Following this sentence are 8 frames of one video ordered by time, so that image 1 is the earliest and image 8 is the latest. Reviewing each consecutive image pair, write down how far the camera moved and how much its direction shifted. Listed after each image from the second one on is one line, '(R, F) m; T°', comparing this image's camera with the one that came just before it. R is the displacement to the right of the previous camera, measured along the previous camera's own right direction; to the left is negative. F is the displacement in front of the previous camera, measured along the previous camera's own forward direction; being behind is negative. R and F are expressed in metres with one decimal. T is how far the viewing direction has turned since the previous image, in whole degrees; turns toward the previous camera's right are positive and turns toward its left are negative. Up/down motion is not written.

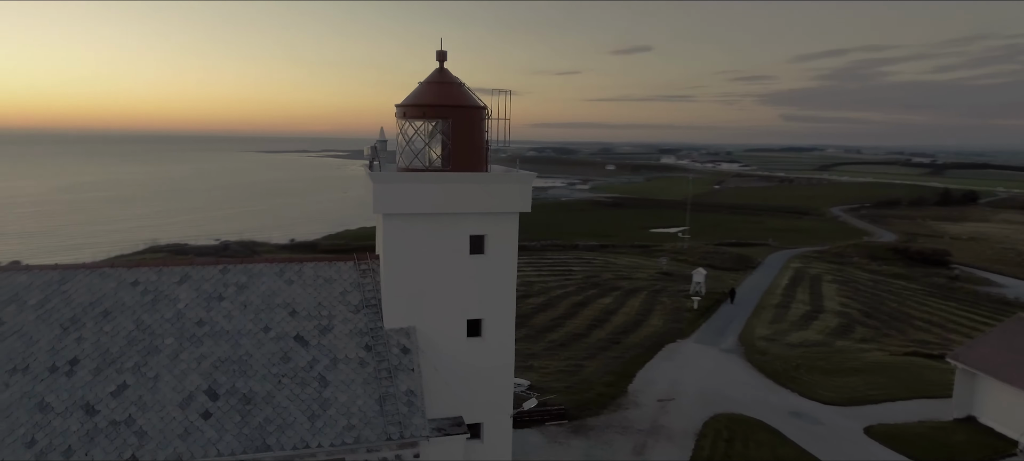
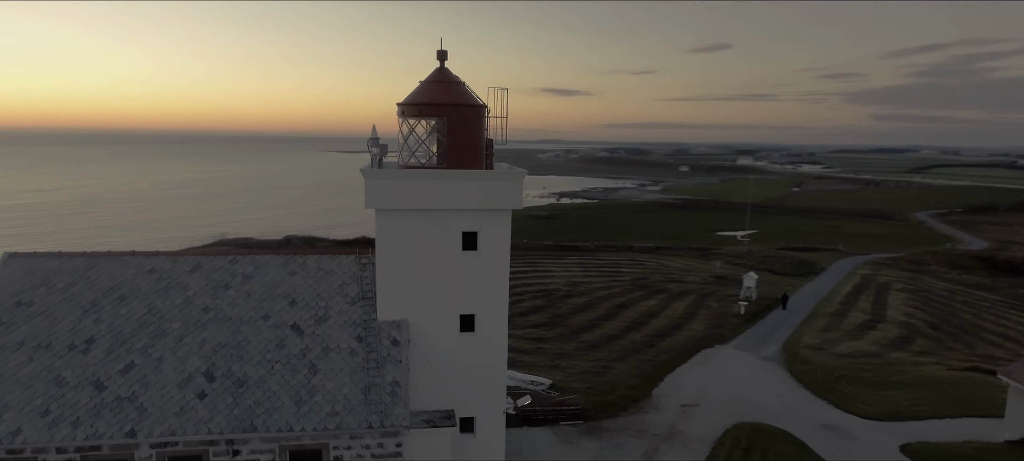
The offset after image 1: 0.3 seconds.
(+1.6, 0.0) m; -7°
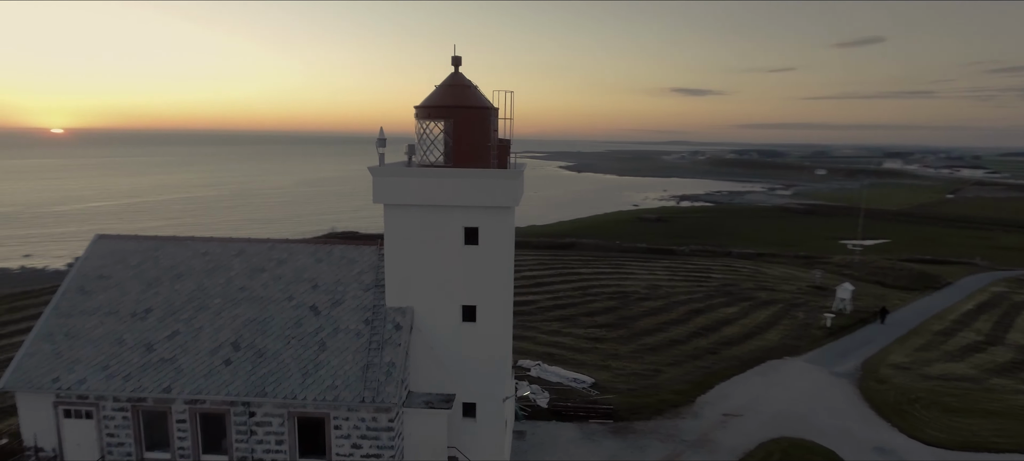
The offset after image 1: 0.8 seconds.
(+2.6, -0.3) m; -11°
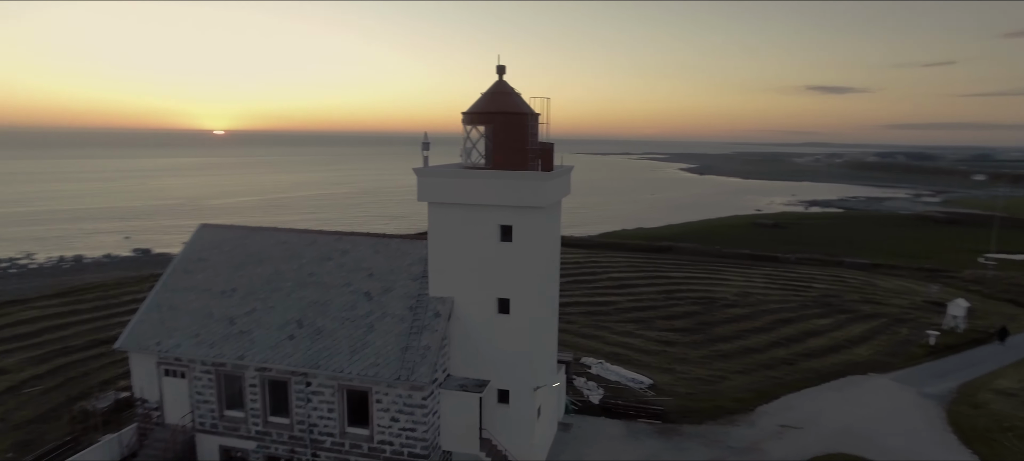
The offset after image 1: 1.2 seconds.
(+1.9, -0.7) m; -11°
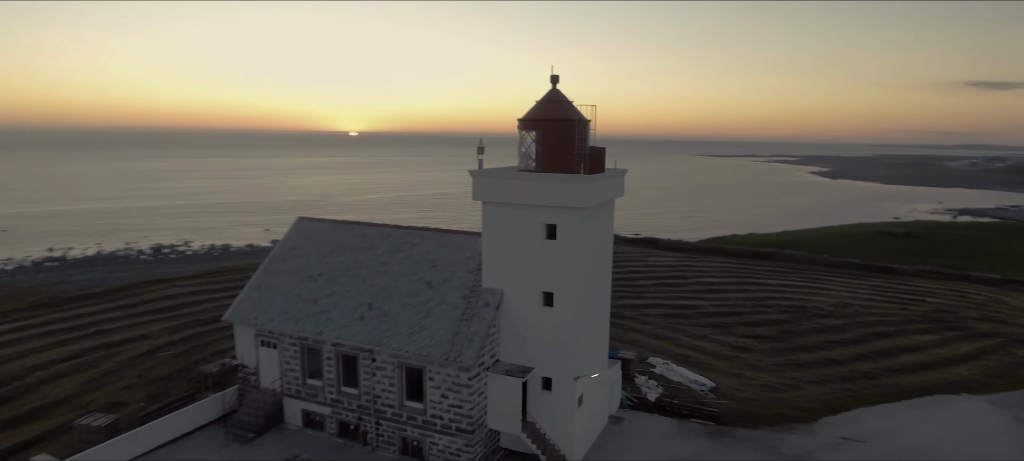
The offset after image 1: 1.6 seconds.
(+1.7, -1.0) m; -10°
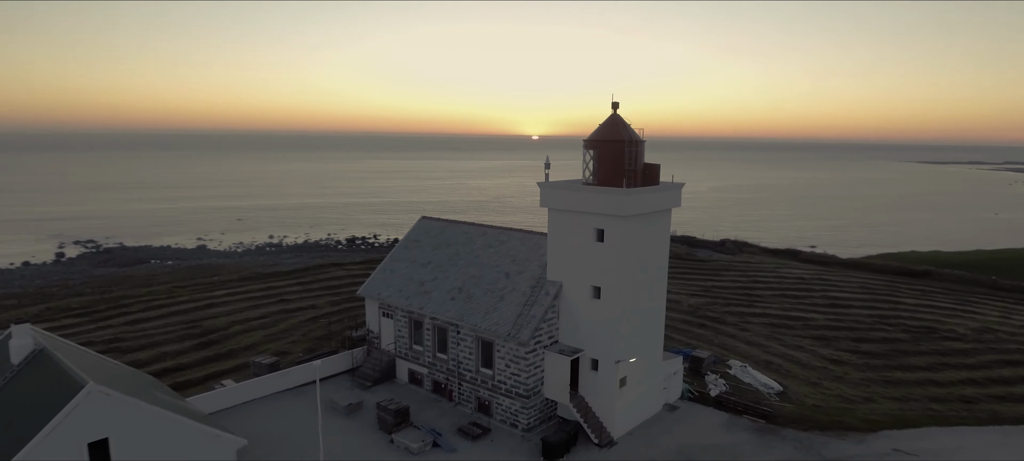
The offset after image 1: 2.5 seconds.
(+3.4, -2.8) m; -16°
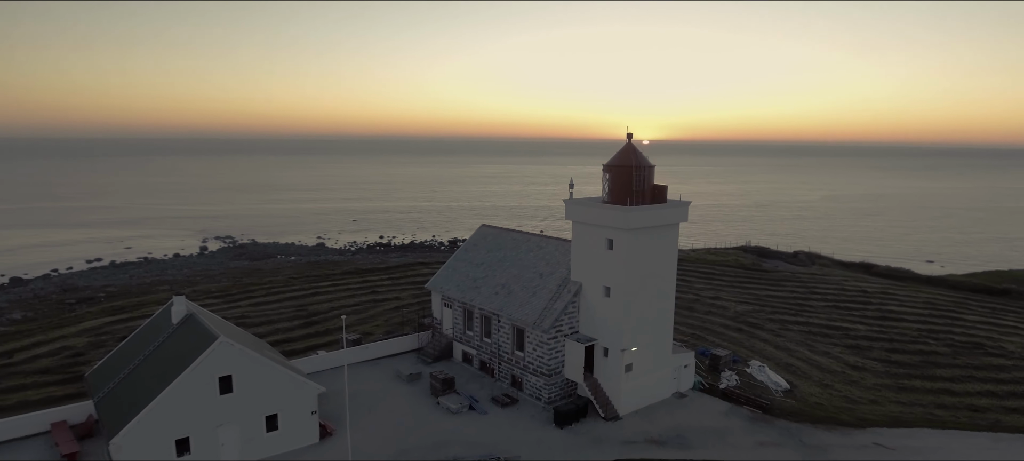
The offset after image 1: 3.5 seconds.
(+2.8, -4.0) m; -10°
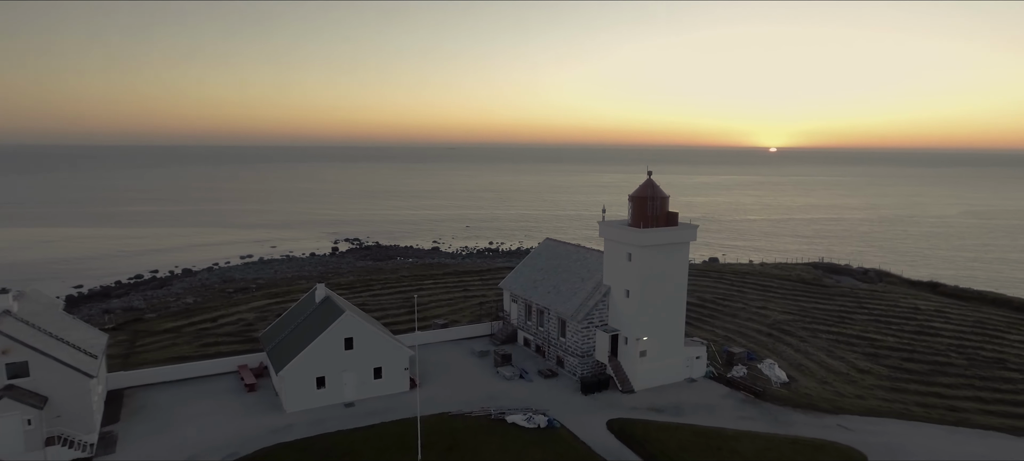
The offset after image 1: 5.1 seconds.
(+3.3, -7.0) m; -10°
